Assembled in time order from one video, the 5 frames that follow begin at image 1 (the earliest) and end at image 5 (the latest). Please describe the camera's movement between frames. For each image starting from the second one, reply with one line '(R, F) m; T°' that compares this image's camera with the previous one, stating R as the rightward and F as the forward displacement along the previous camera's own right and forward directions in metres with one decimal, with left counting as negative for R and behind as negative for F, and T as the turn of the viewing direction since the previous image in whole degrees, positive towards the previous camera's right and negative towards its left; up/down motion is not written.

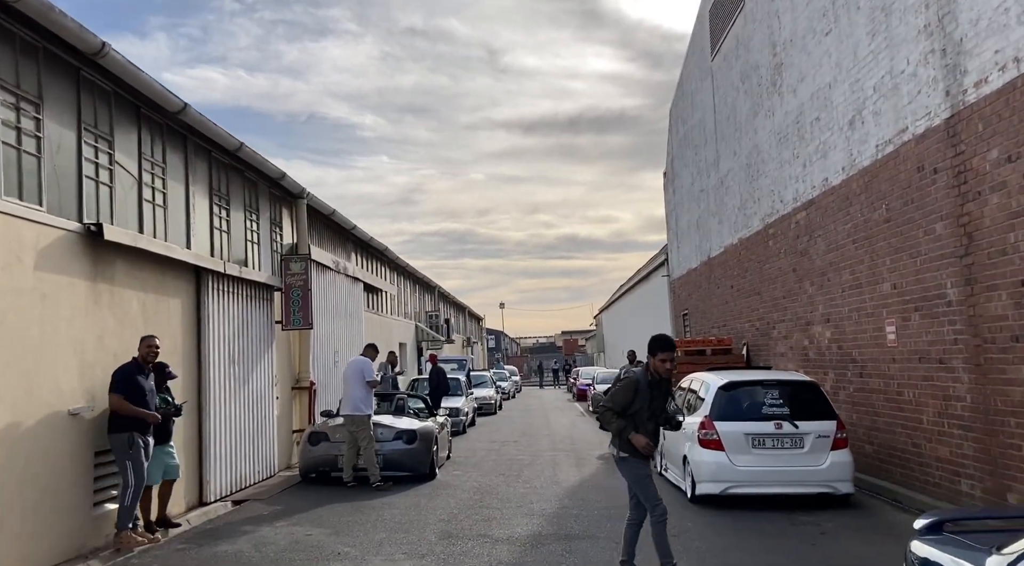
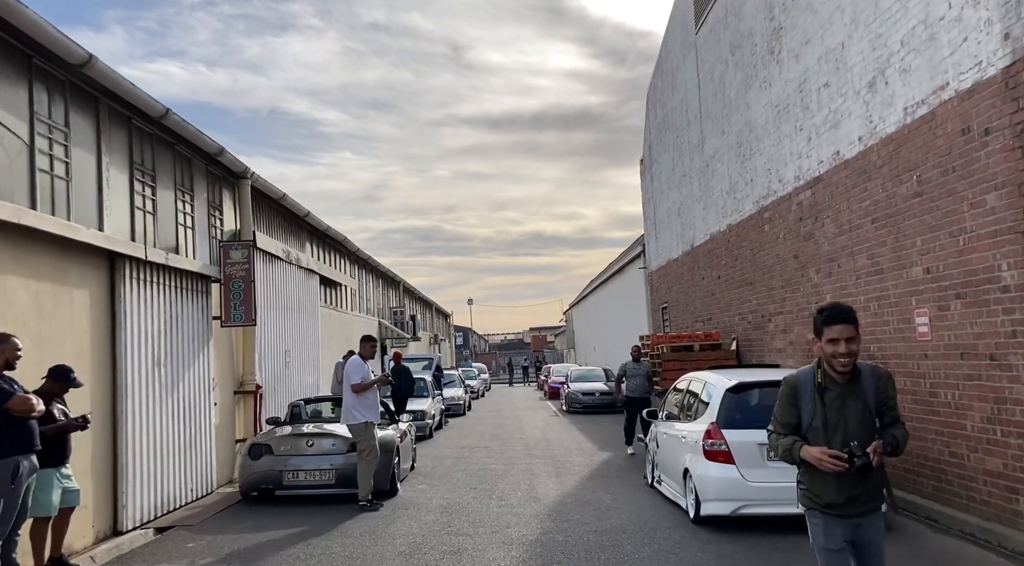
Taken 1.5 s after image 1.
(-0.1, +1.3) m; +2°
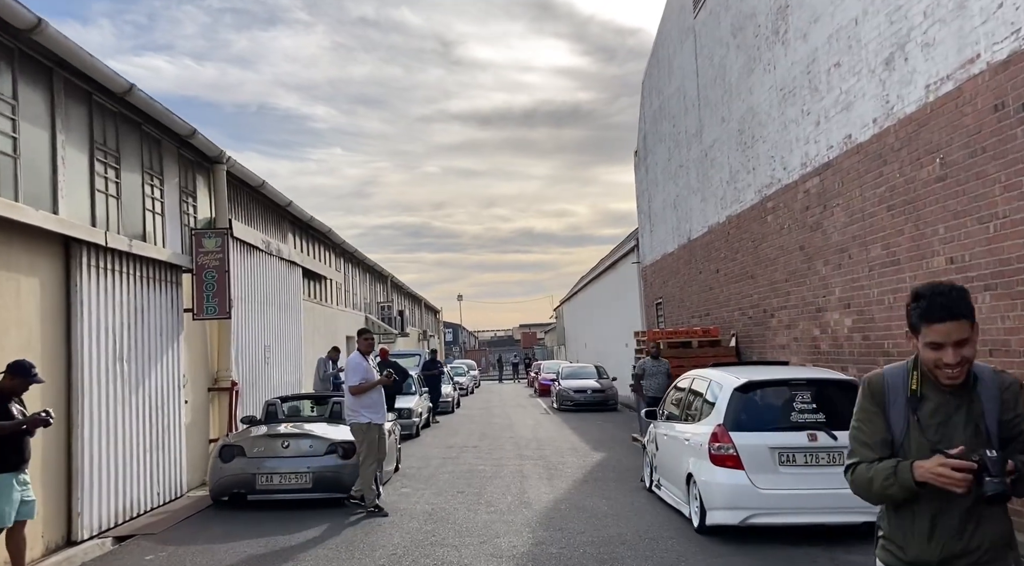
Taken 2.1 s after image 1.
(0.0, +0.6) m; +1°
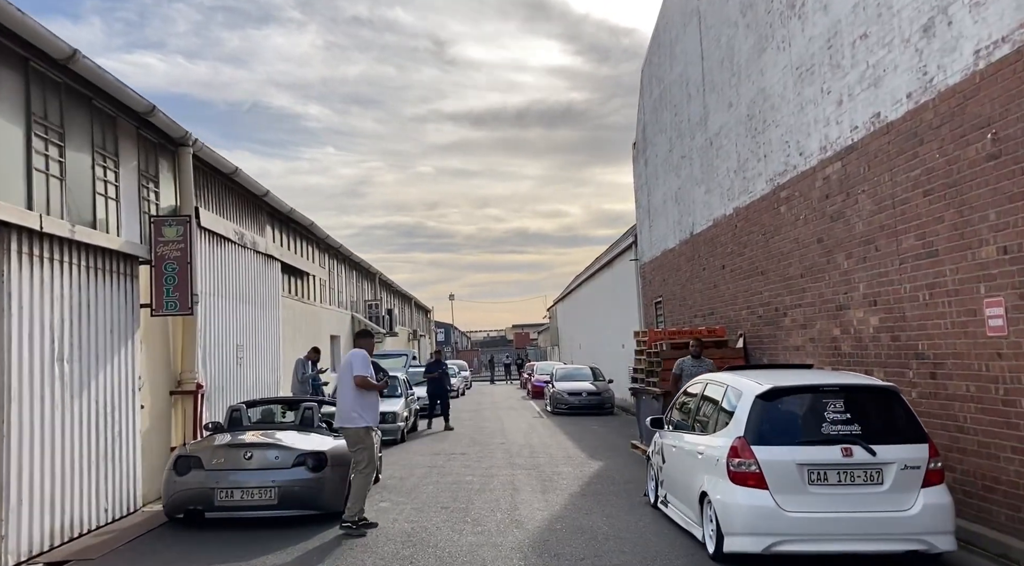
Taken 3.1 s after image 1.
(0.0, +0.9) m; +1°
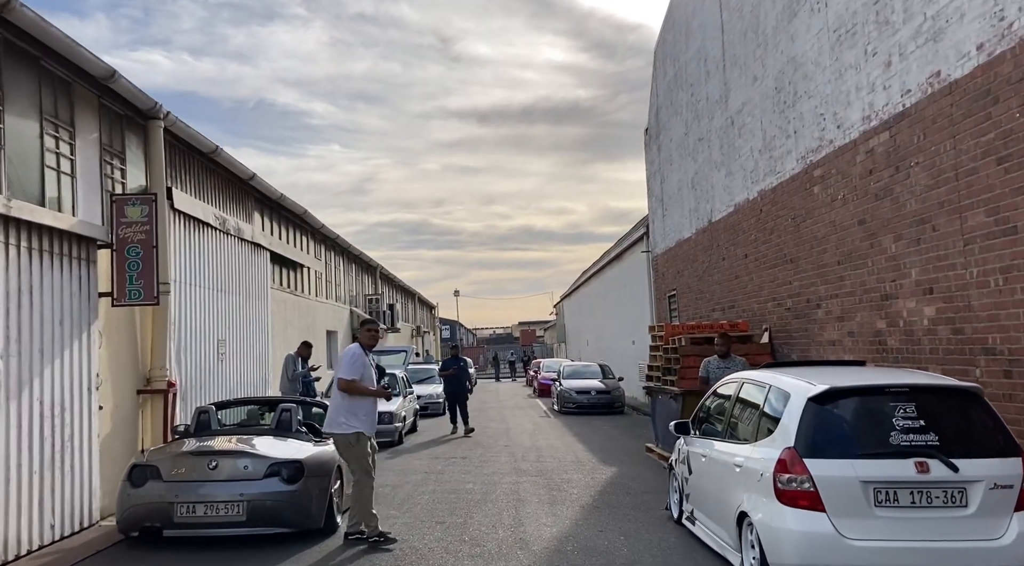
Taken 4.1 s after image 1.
(0.0, +1.0) m; 0°
